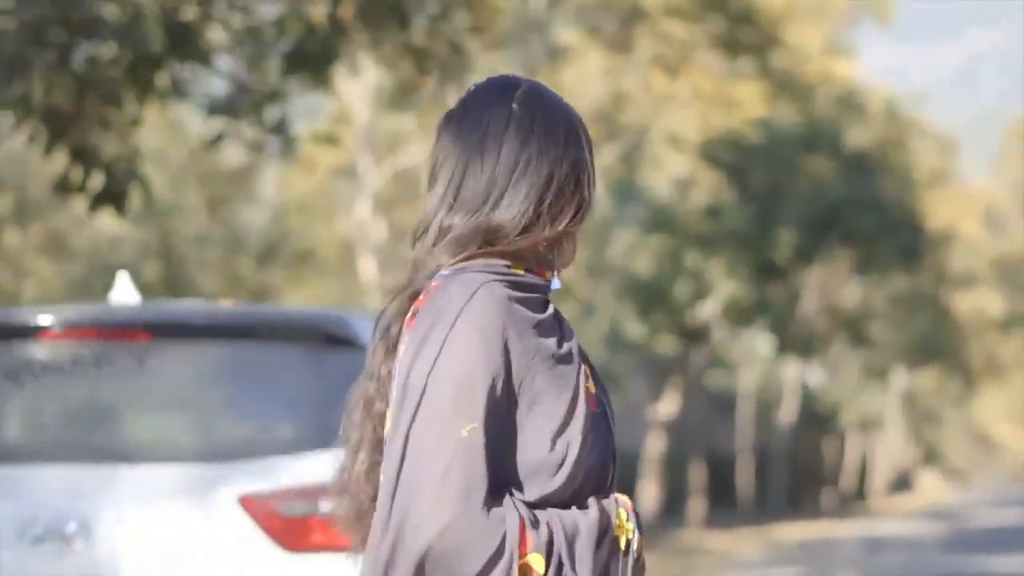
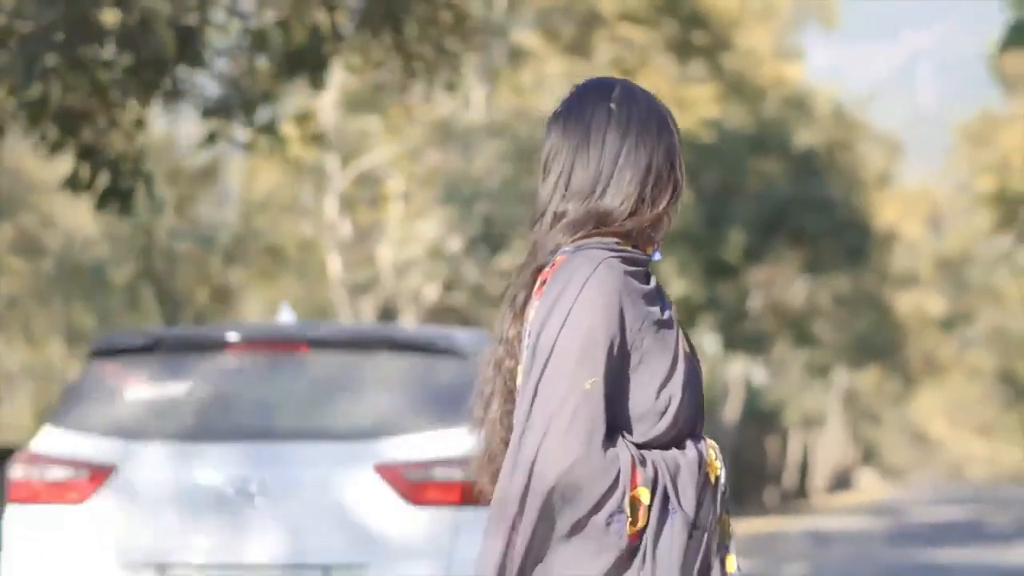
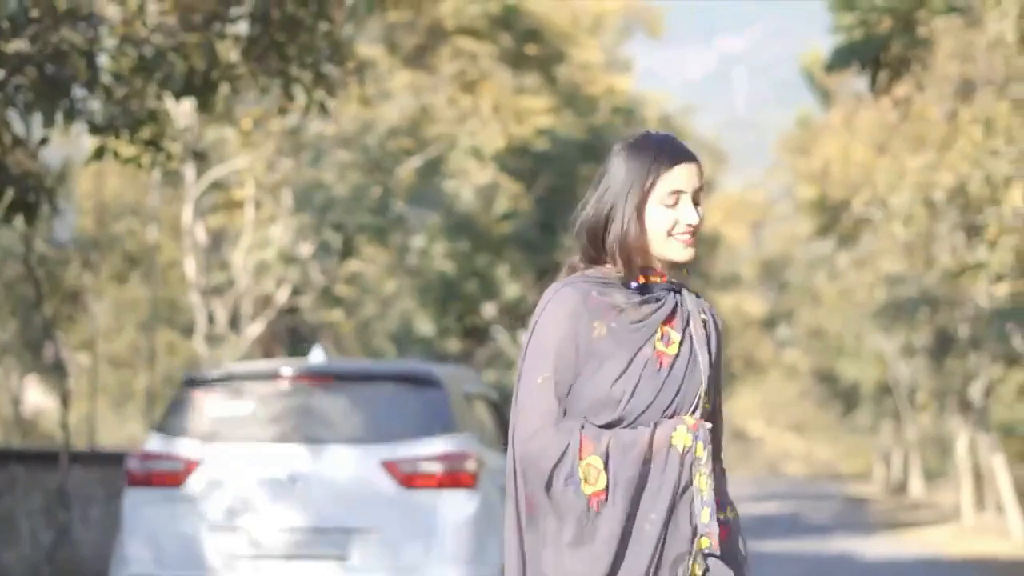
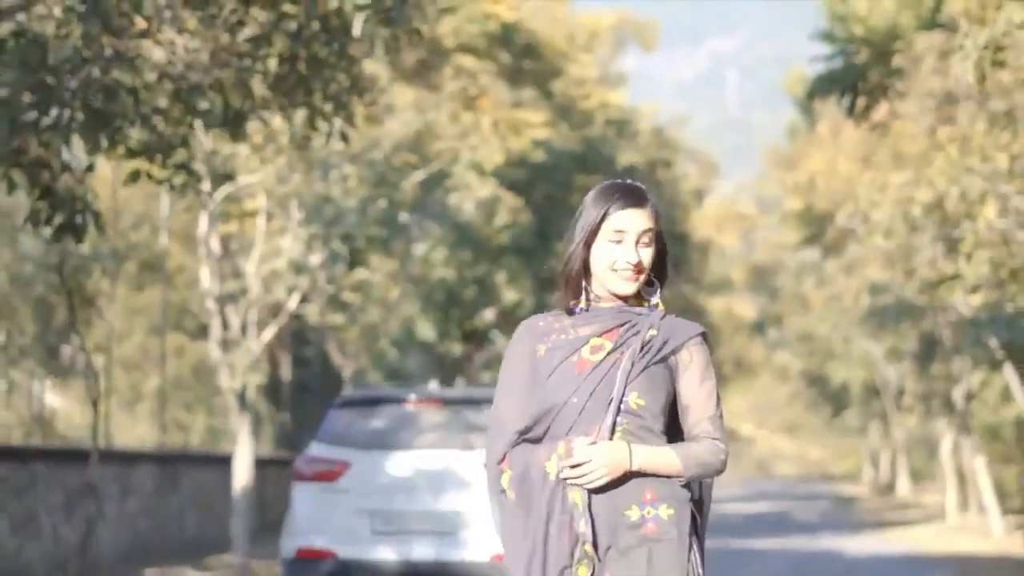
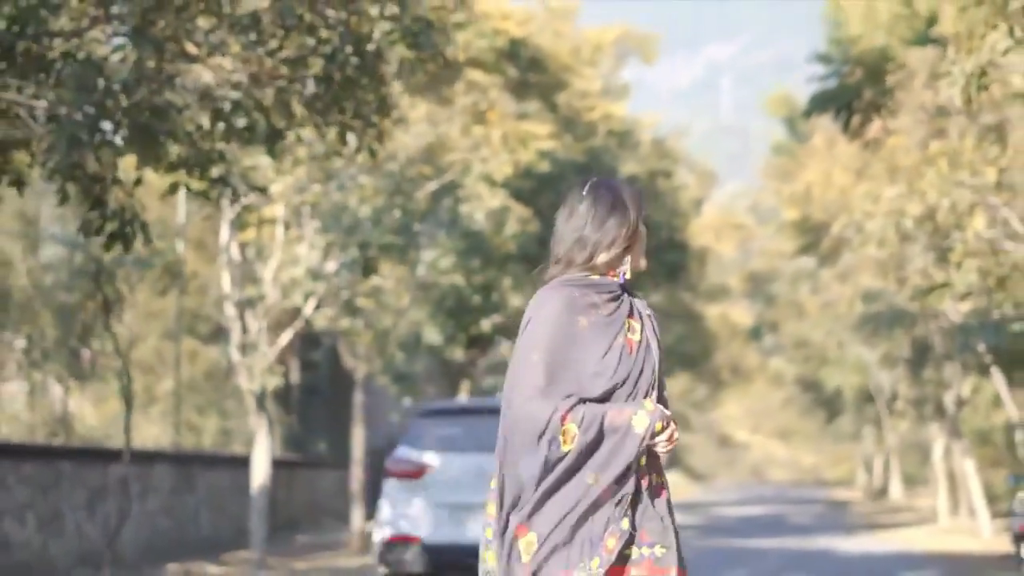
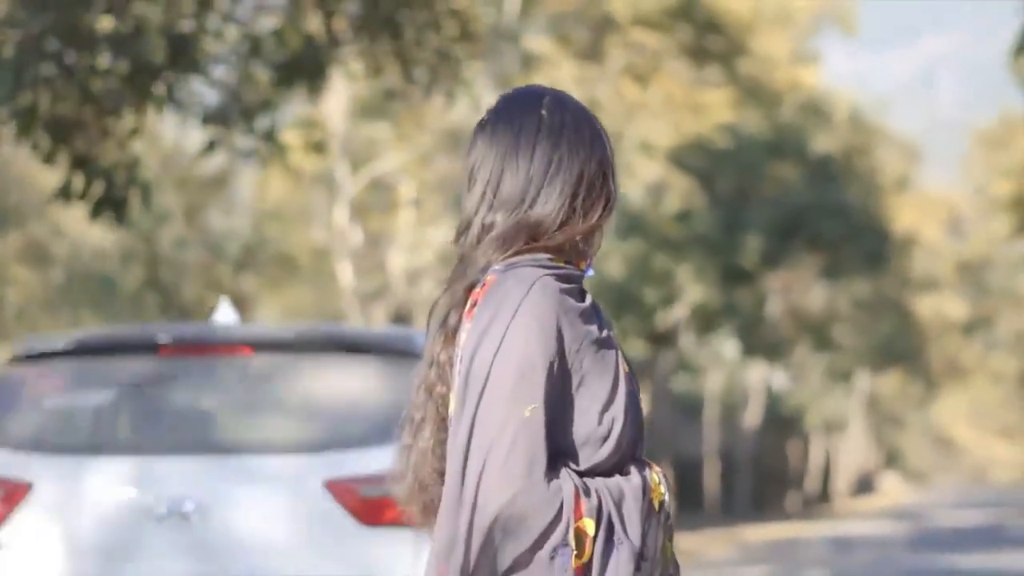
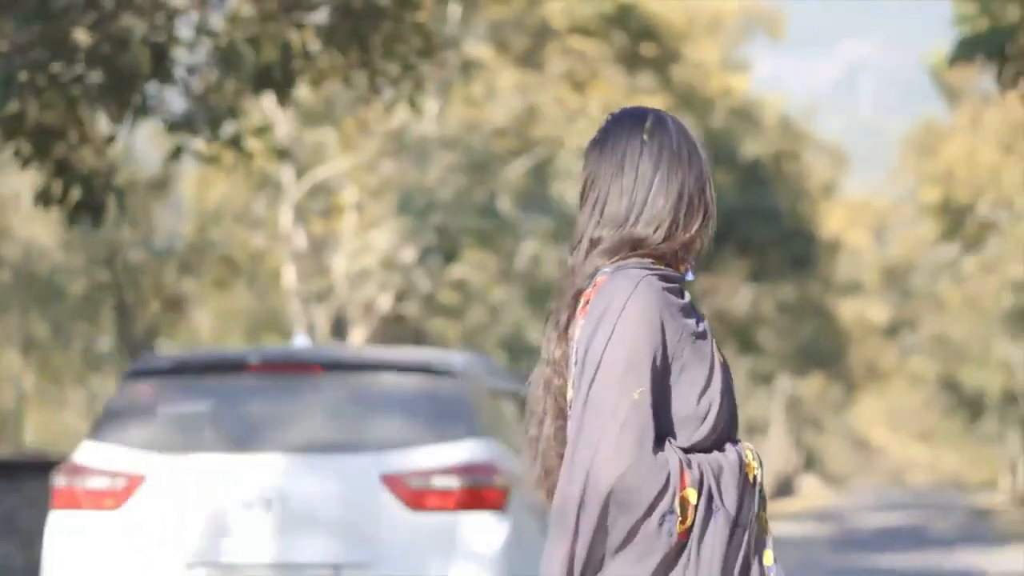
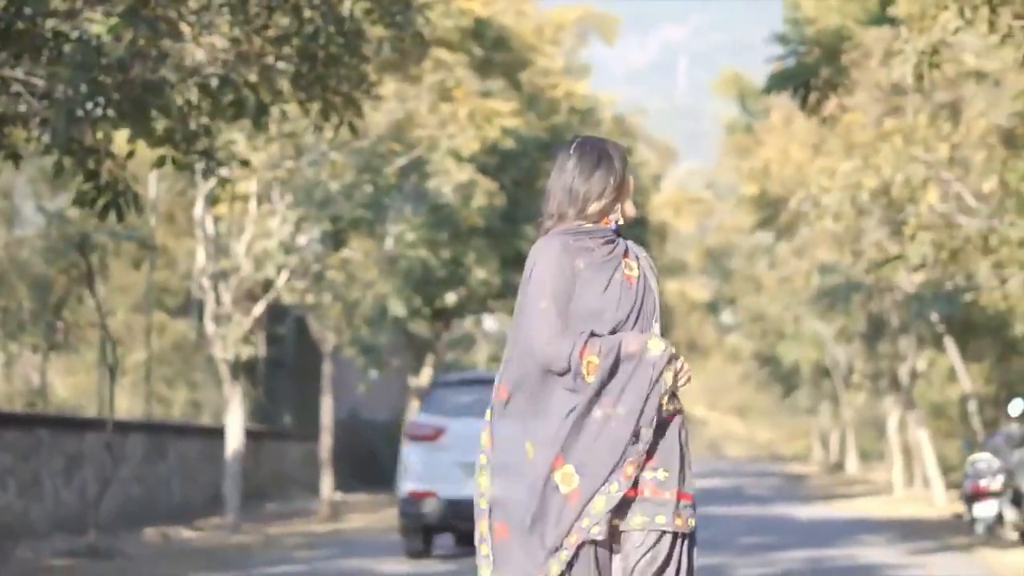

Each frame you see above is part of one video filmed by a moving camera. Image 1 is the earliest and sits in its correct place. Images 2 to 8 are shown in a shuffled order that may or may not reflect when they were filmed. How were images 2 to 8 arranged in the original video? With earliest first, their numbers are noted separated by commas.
6, 2, 7, 3, 4, 5, 8
